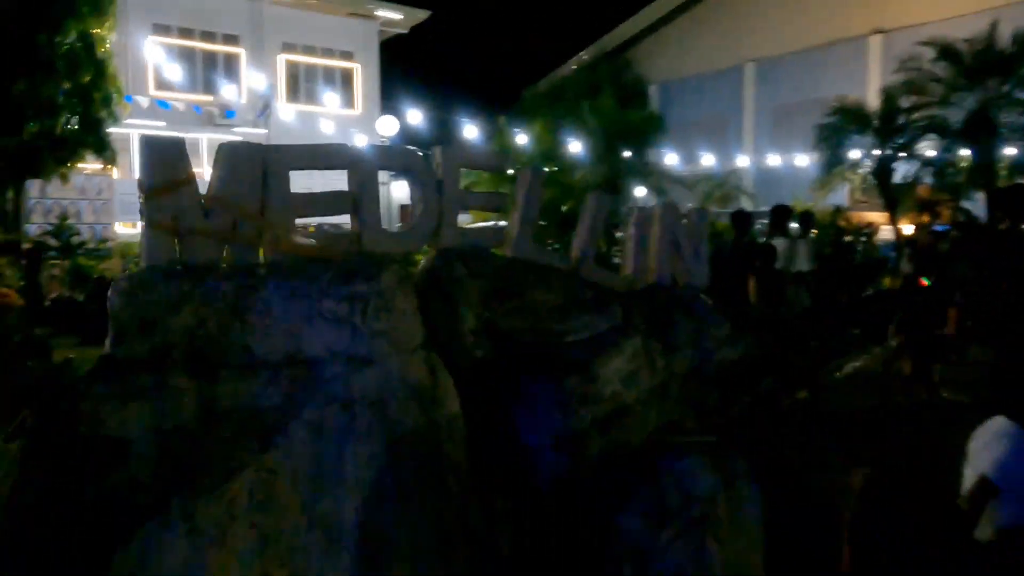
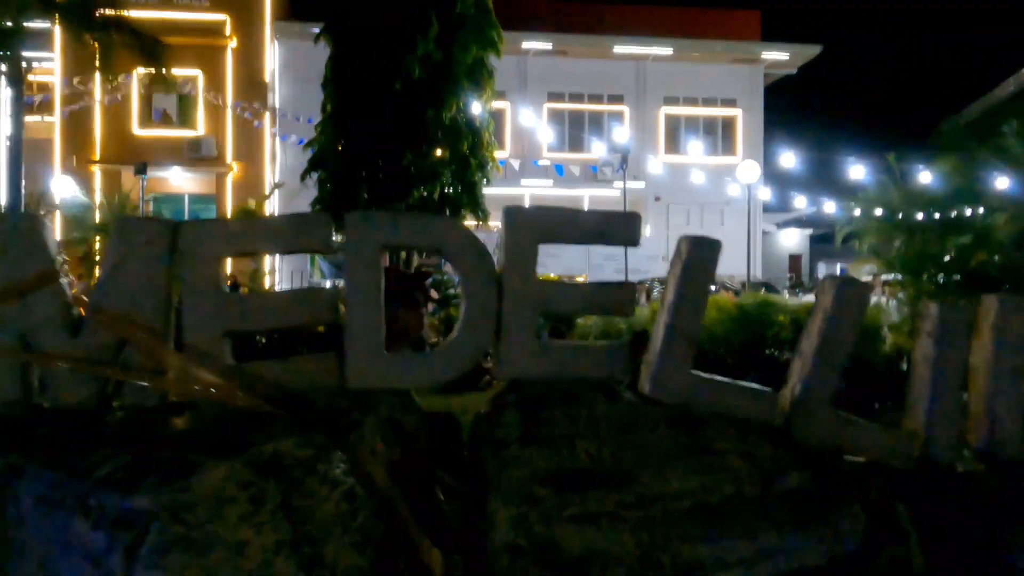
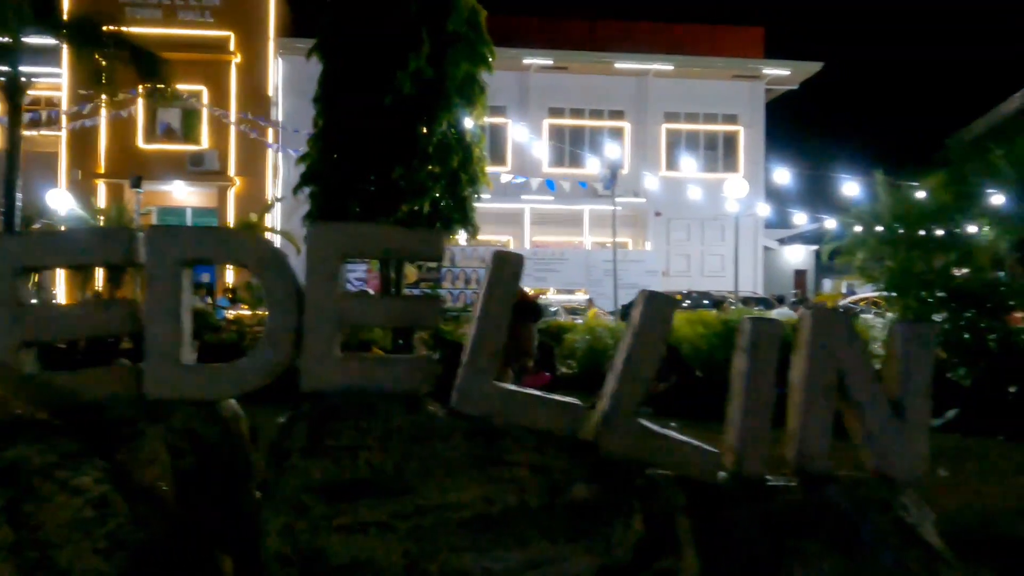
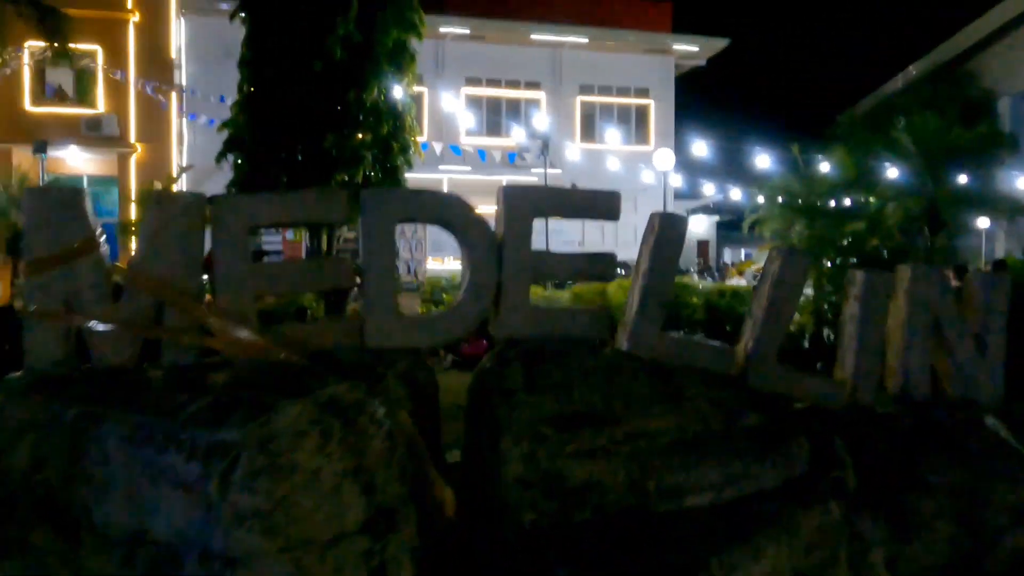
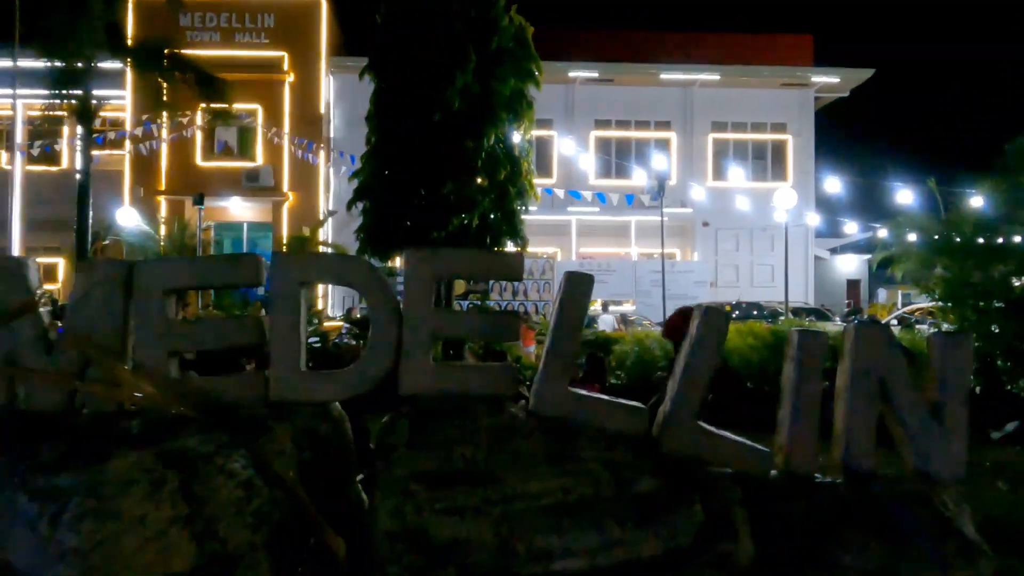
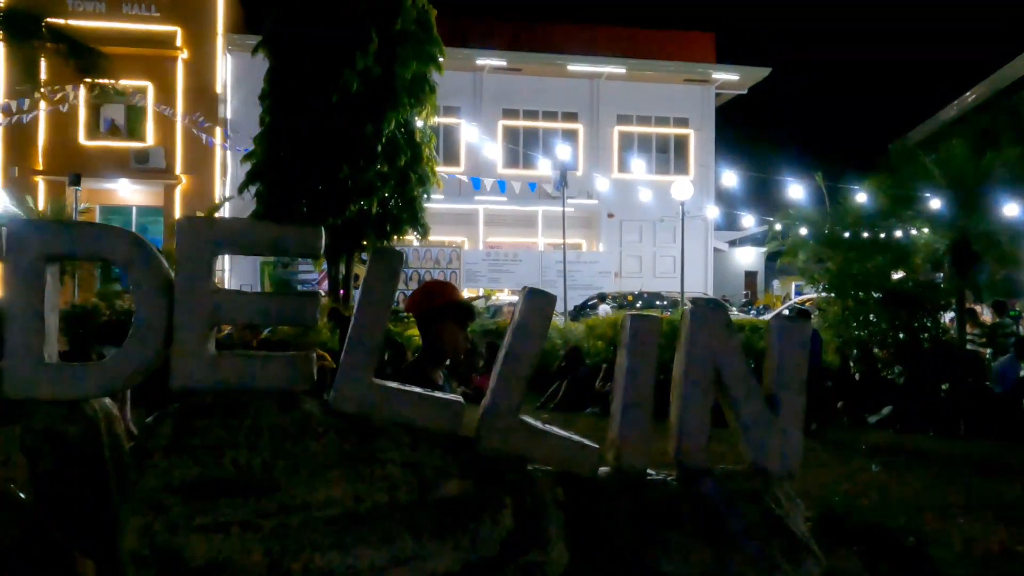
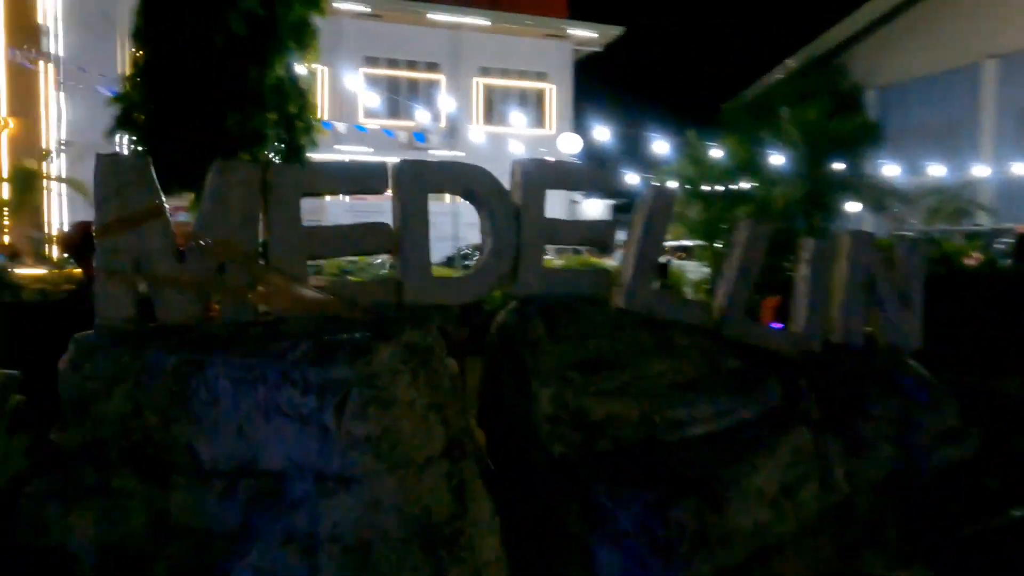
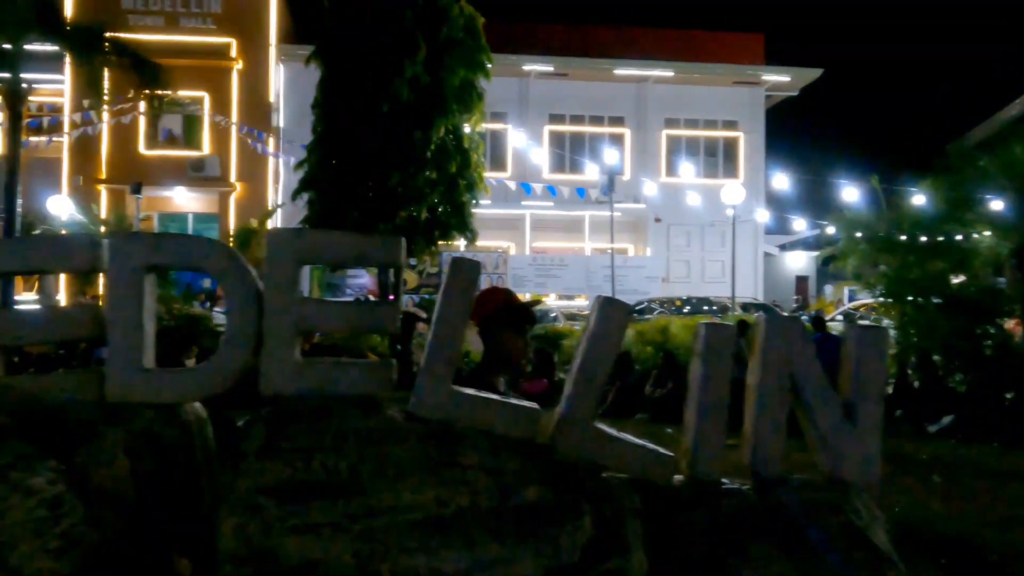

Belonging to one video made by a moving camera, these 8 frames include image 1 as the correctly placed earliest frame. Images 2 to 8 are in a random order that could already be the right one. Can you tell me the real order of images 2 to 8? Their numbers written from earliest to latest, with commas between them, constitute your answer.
7, 4, 2, 3, 6, 8, 5
